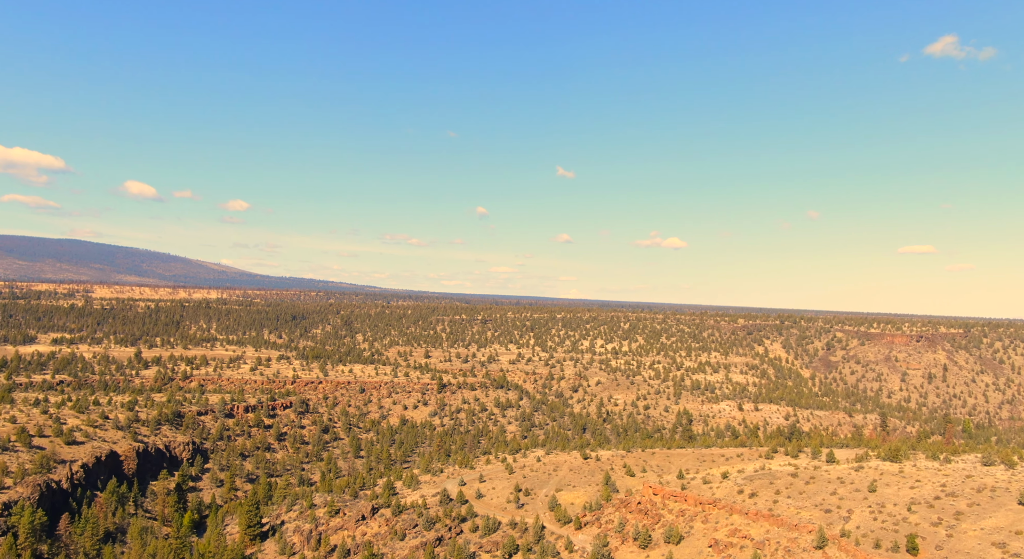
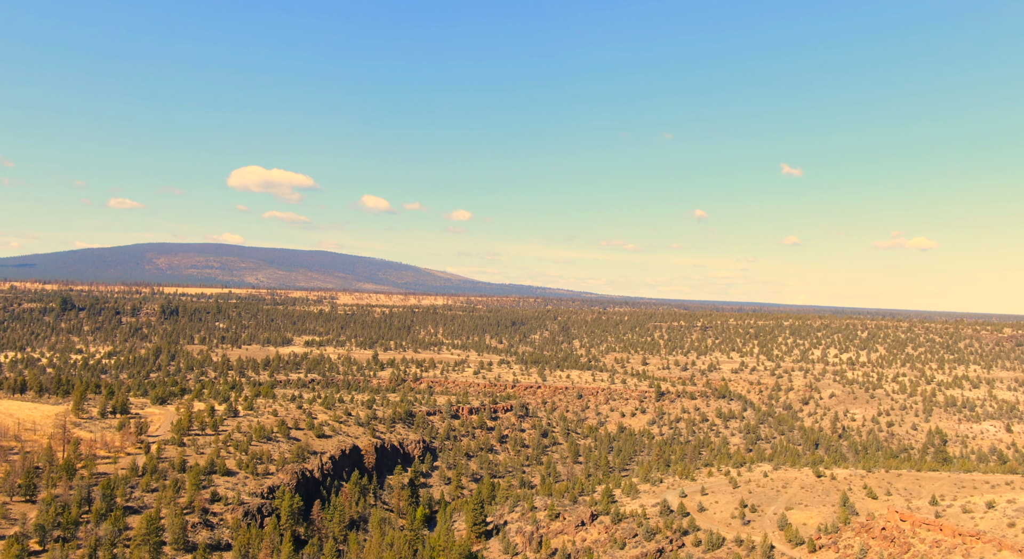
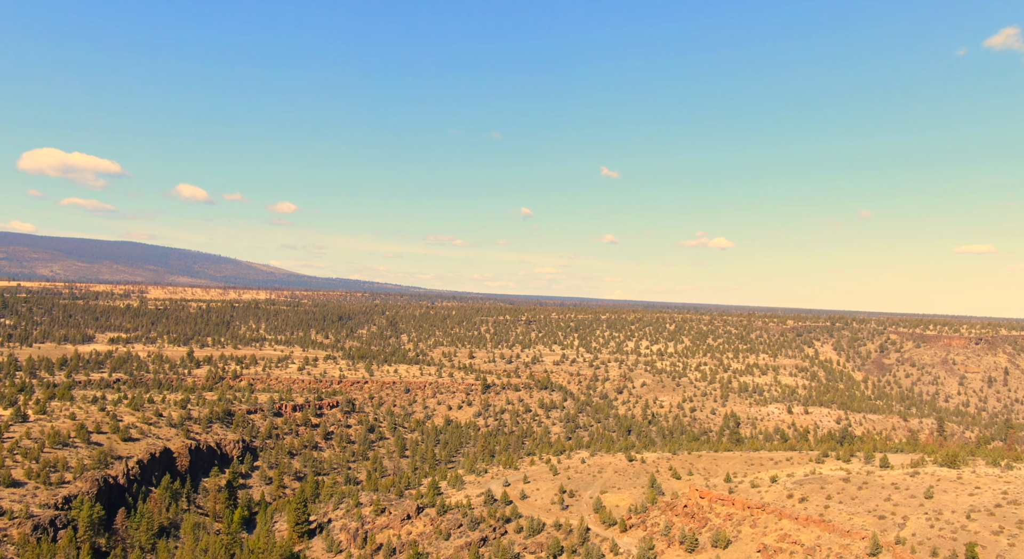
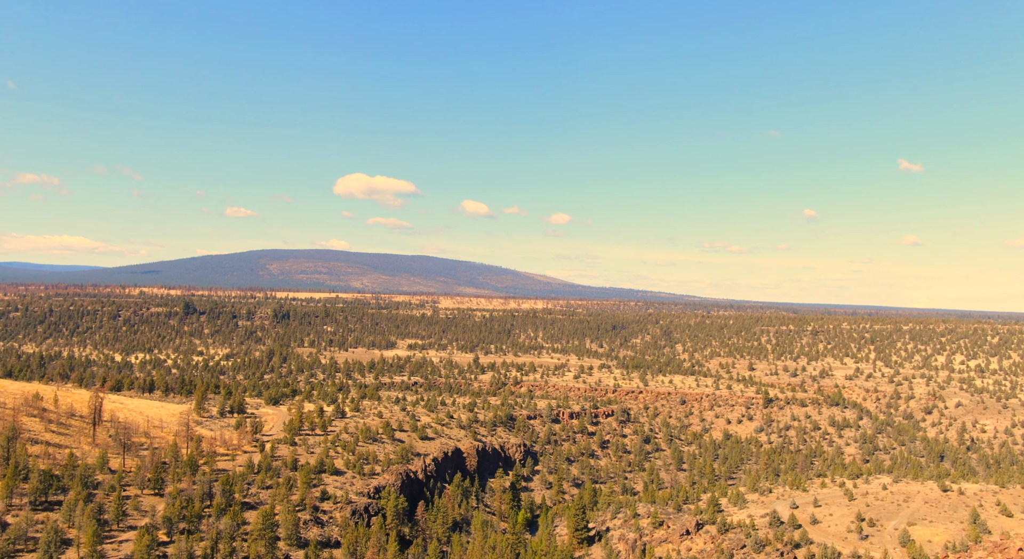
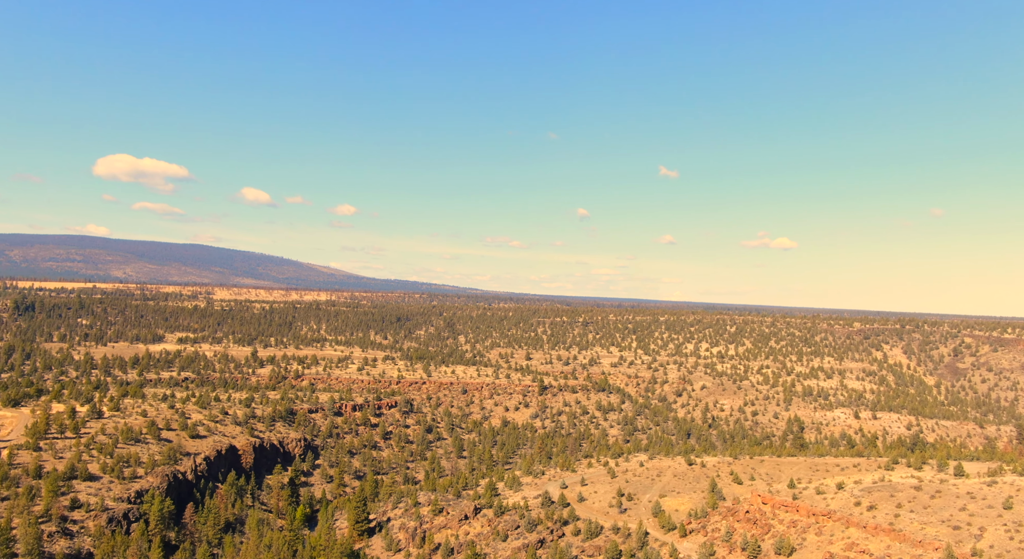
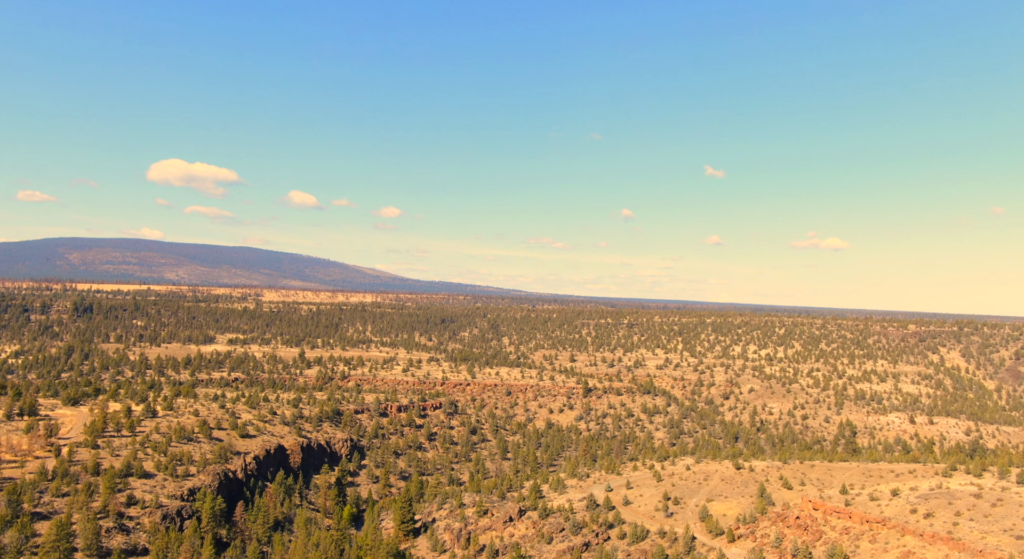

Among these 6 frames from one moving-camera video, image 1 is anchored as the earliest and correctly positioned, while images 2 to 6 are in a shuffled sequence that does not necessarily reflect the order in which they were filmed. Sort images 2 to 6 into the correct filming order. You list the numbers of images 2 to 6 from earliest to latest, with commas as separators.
3, 5, 6, 2, 4
